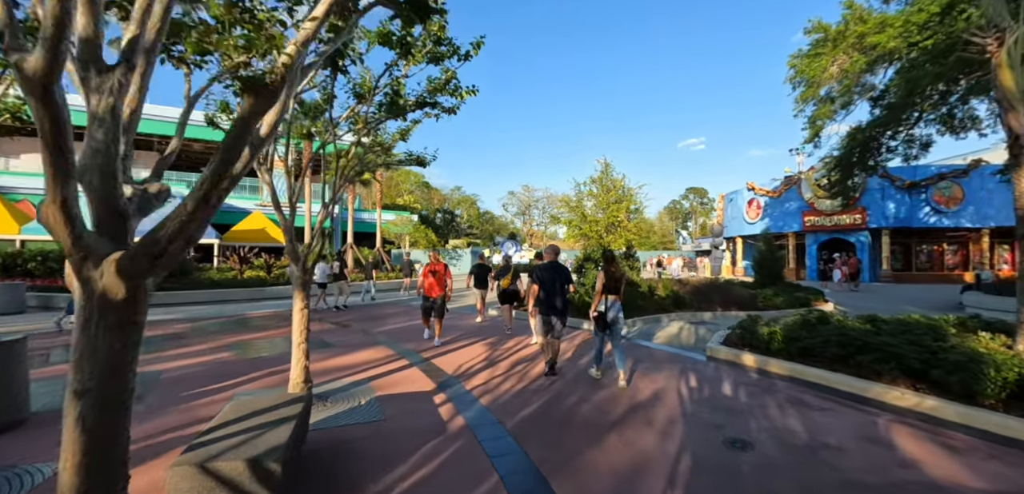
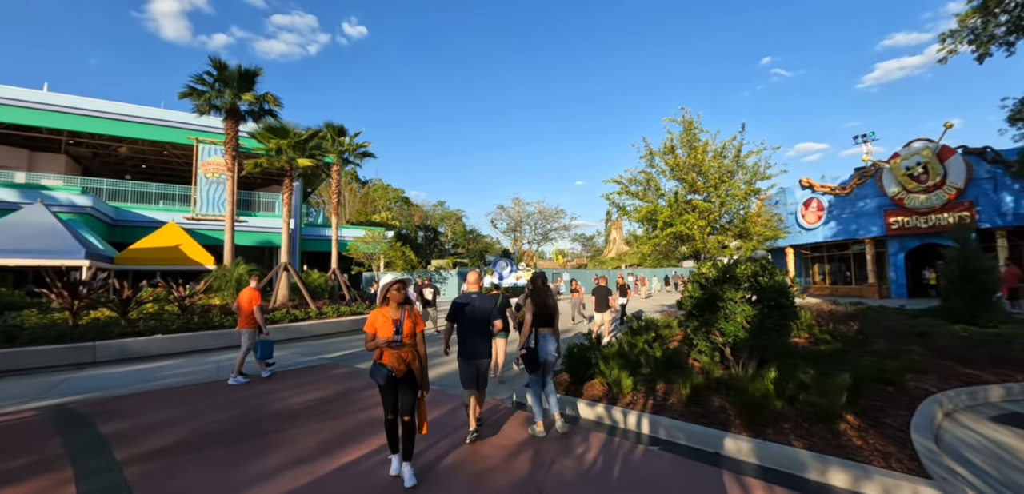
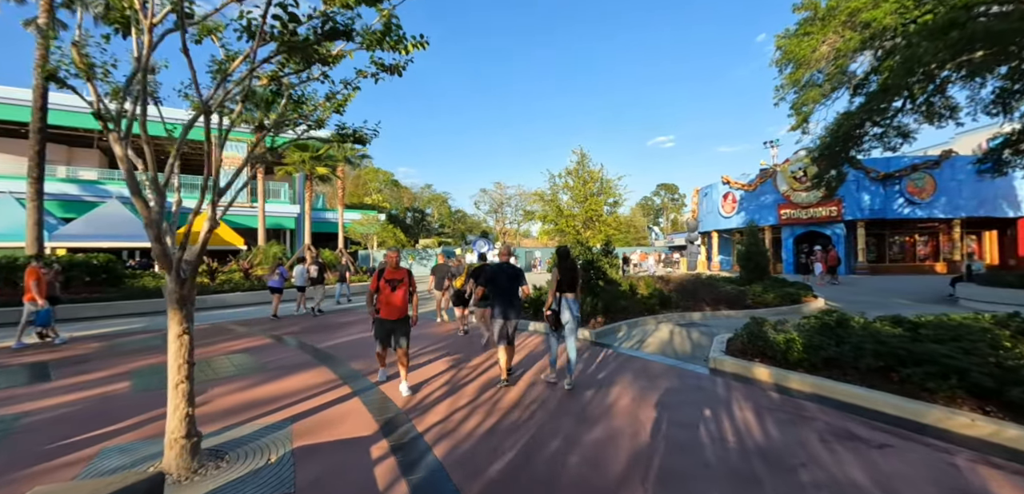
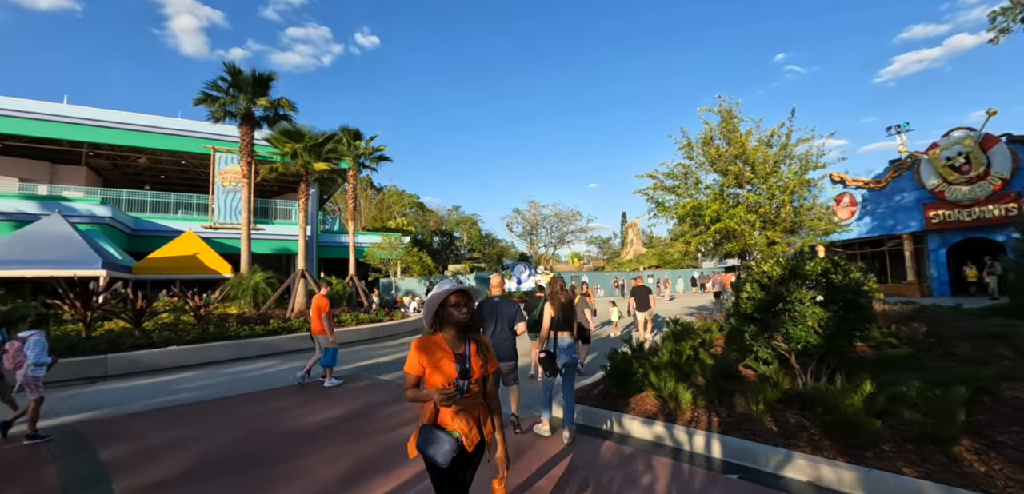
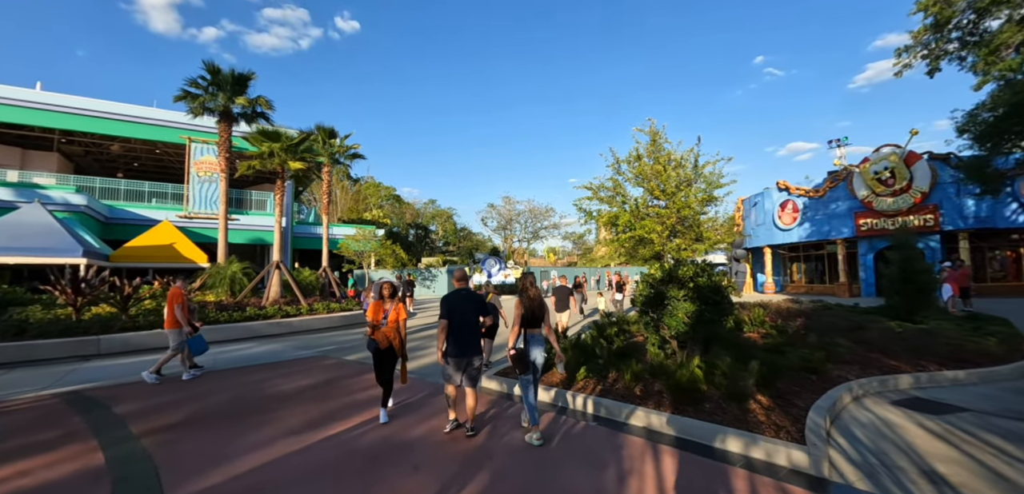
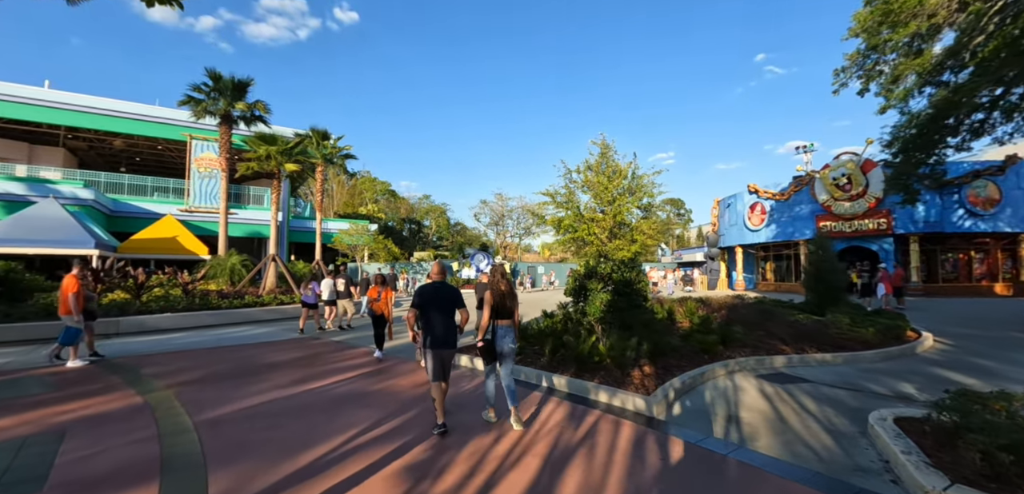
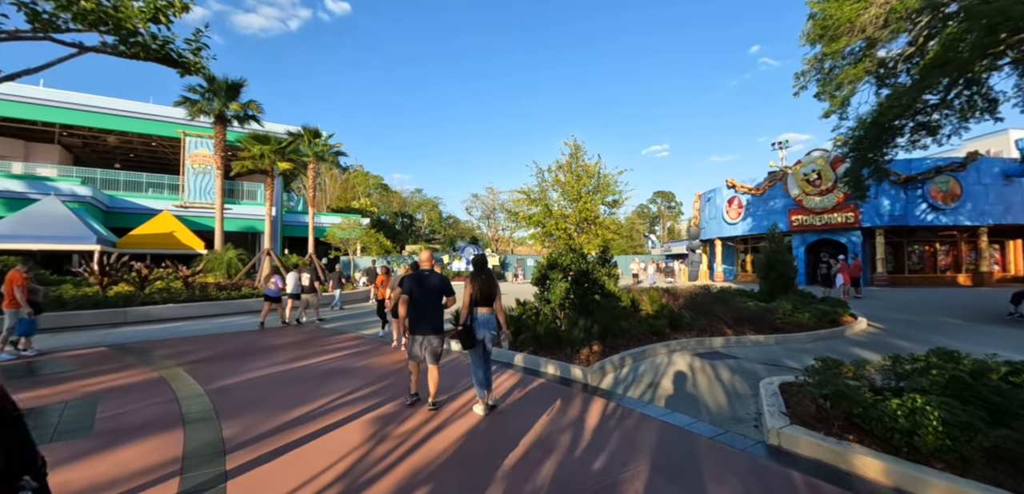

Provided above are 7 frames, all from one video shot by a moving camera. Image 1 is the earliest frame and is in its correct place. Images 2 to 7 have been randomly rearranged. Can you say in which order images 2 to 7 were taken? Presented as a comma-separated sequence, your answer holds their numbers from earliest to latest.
3, 7, 6, 5, 2, 4
